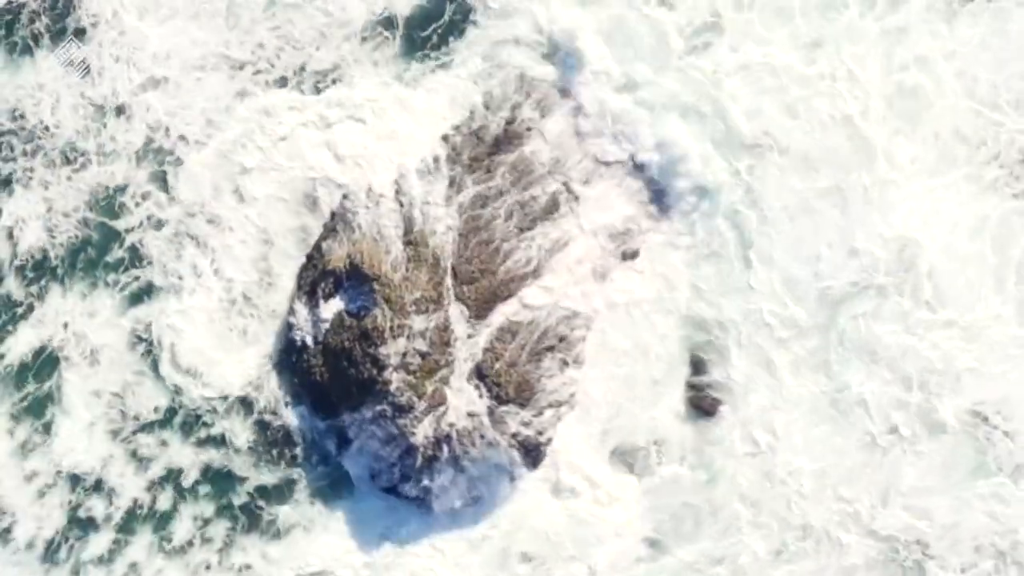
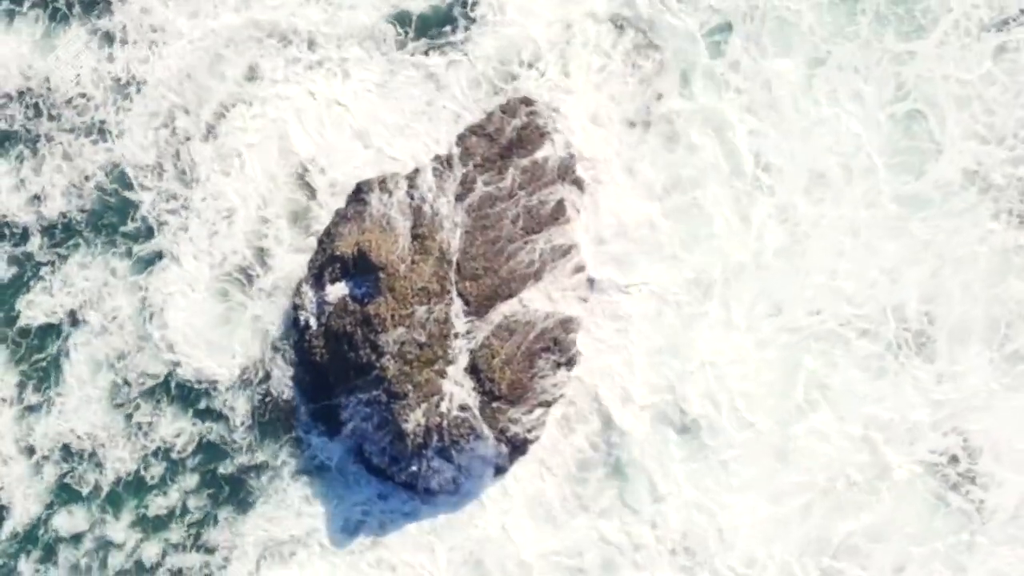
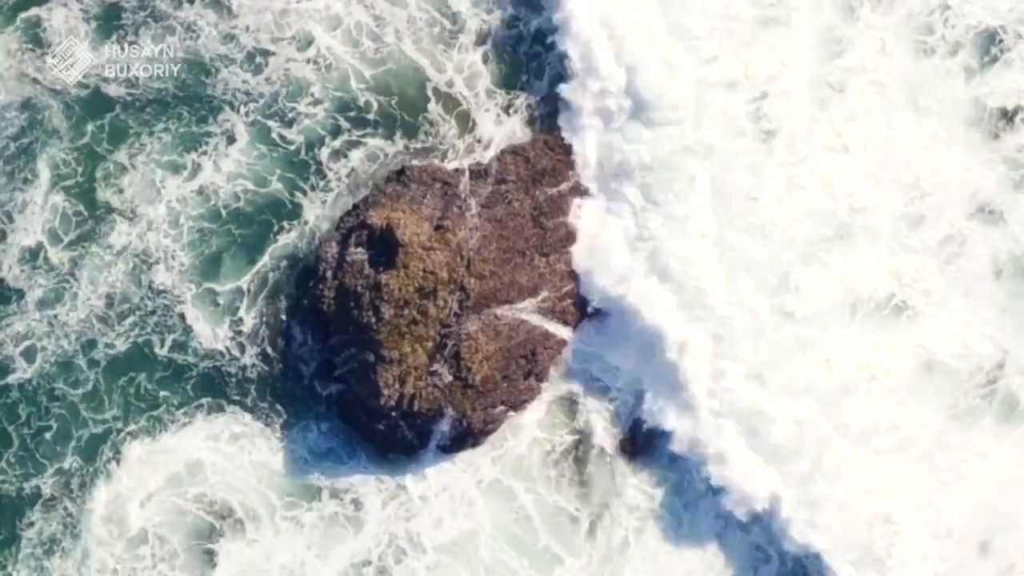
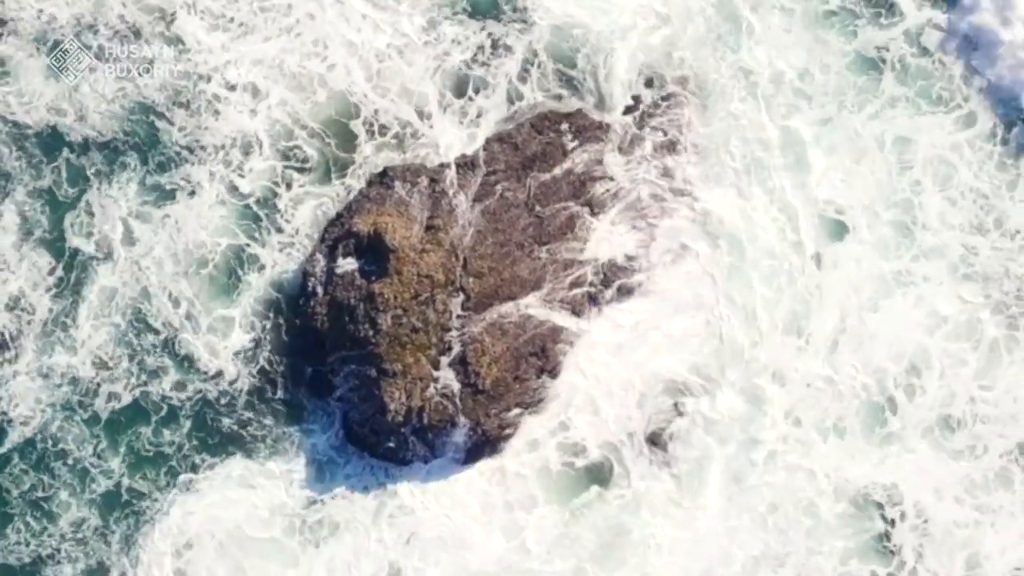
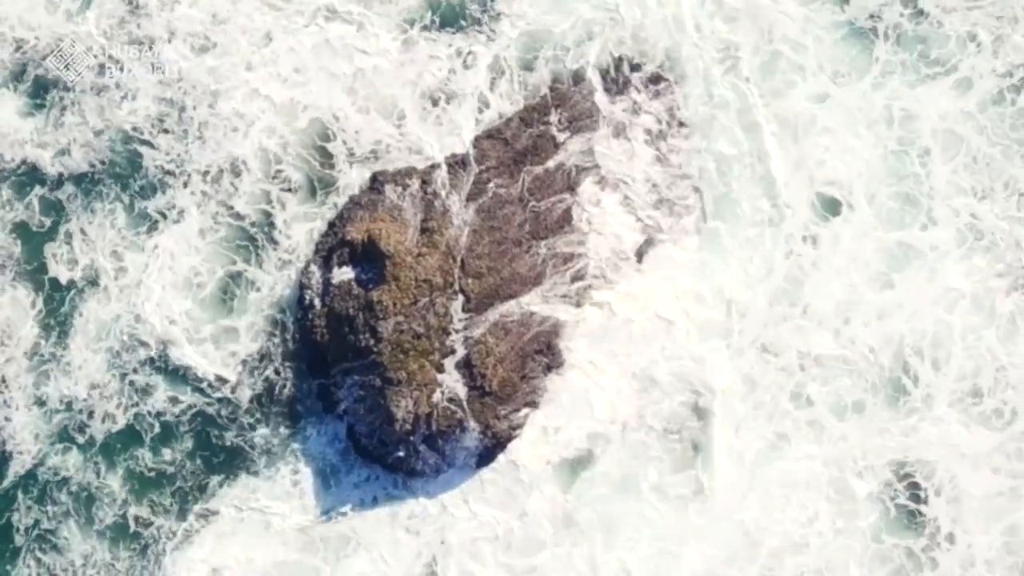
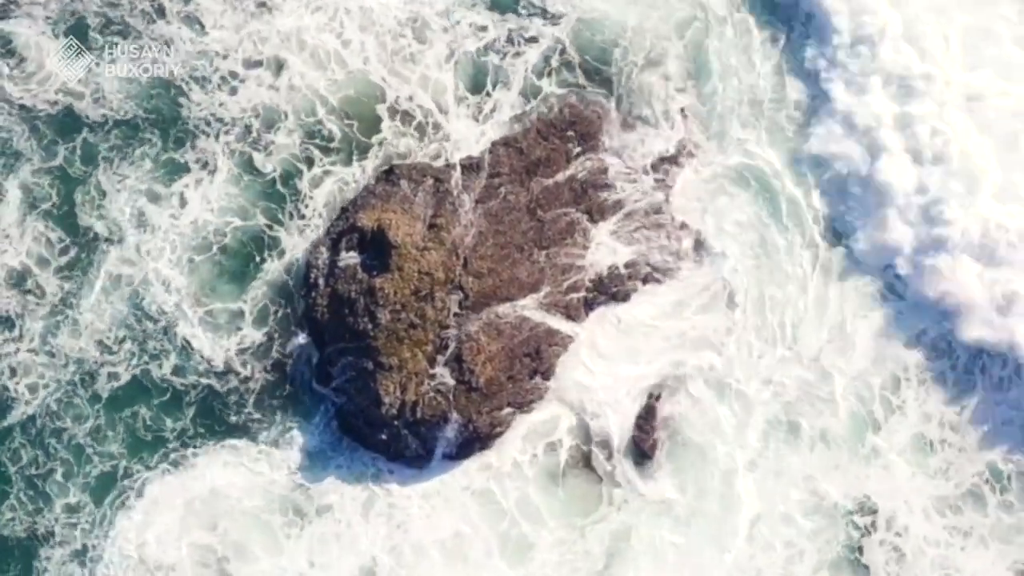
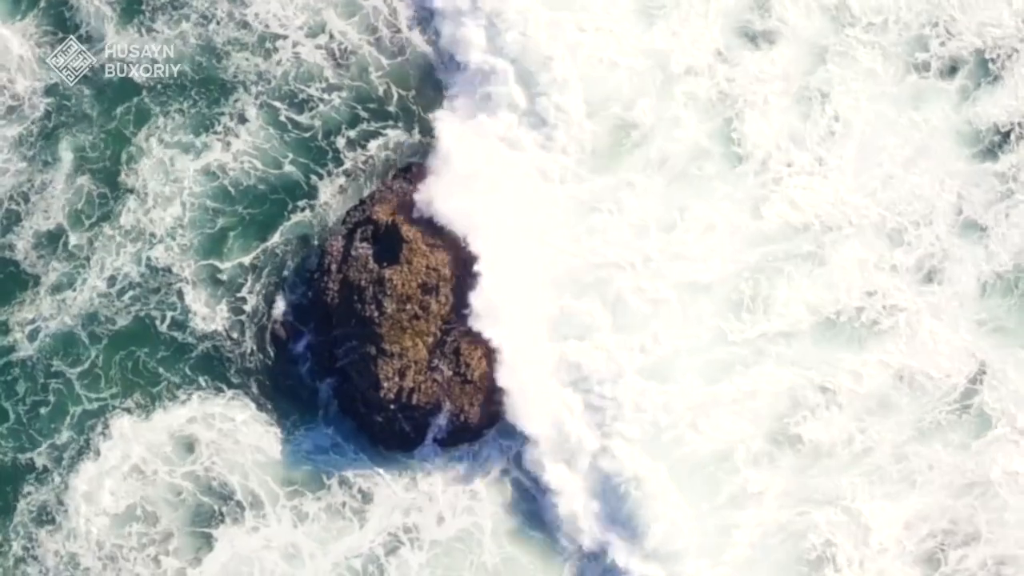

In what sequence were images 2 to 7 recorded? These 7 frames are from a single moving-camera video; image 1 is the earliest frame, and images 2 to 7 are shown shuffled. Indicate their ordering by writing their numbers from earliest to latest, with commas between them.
2, 5, 4, 6, 3, 7
